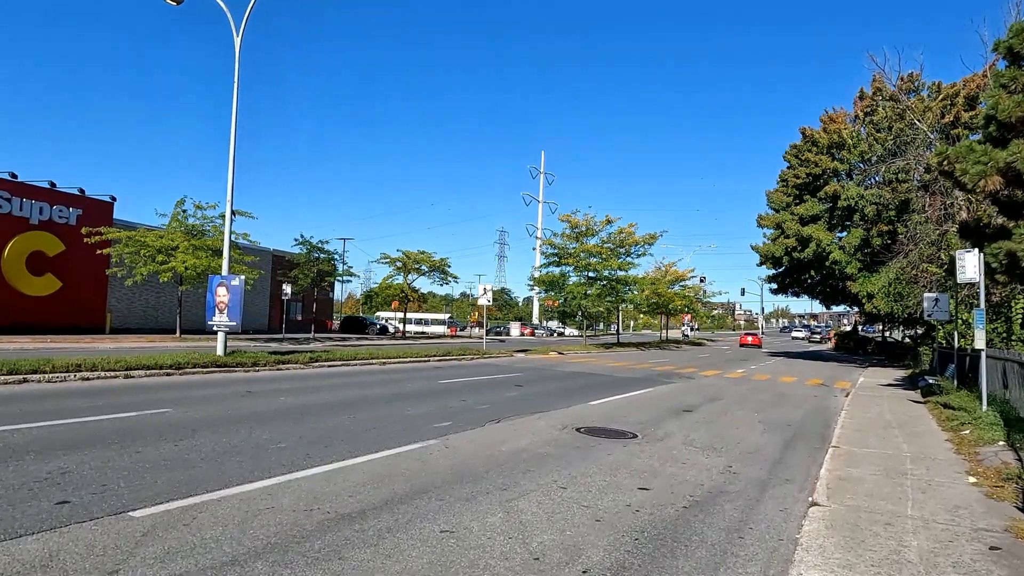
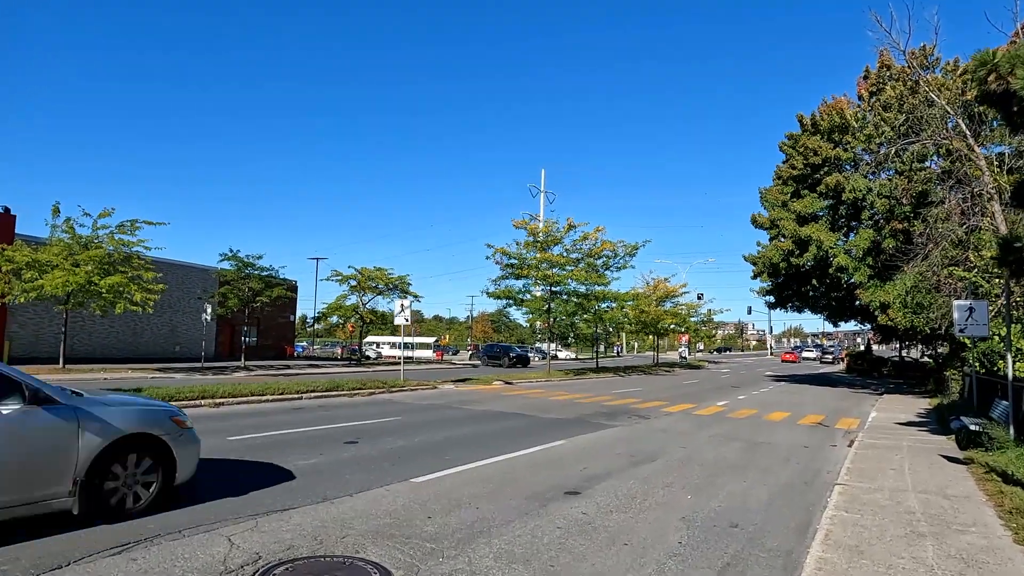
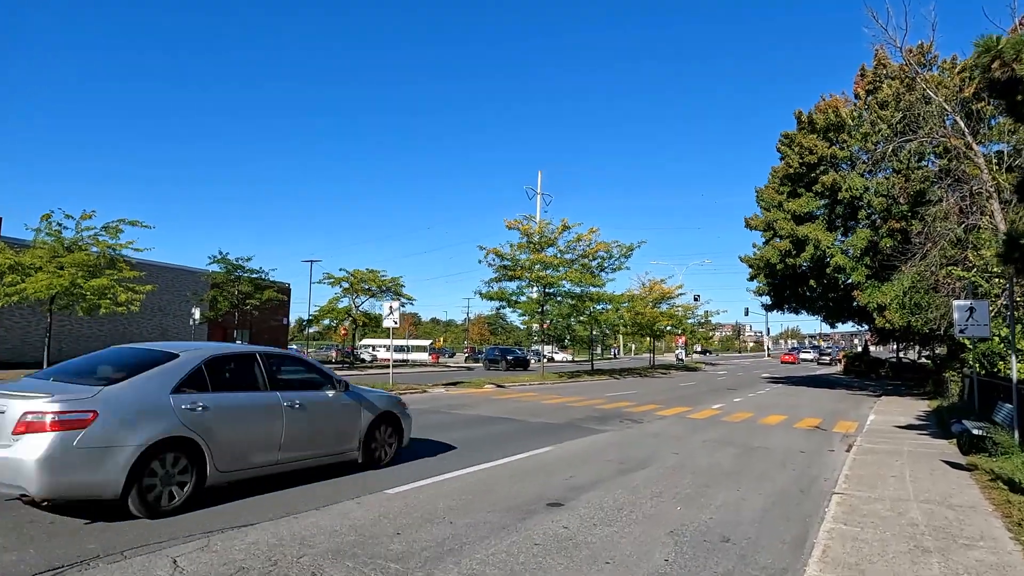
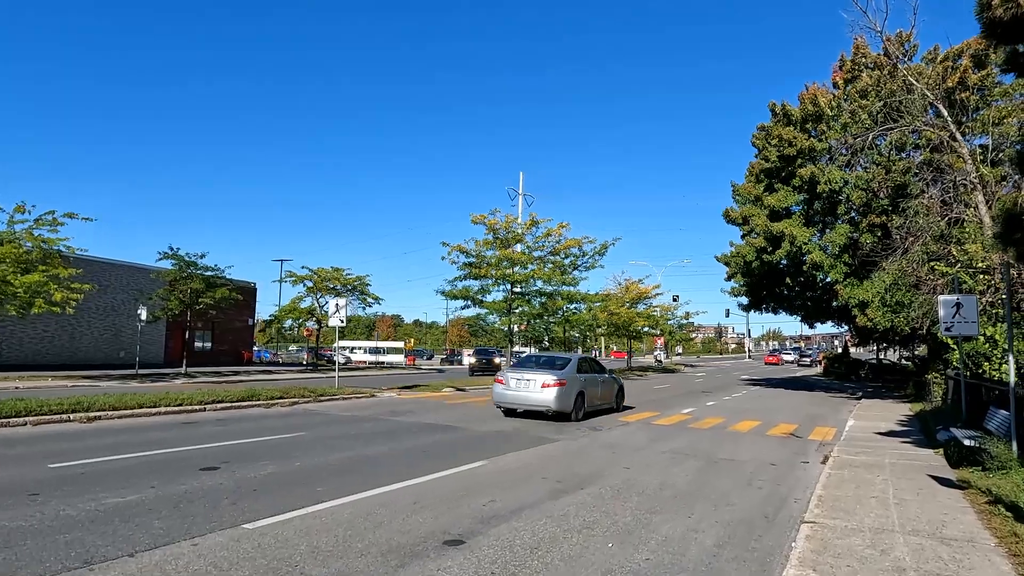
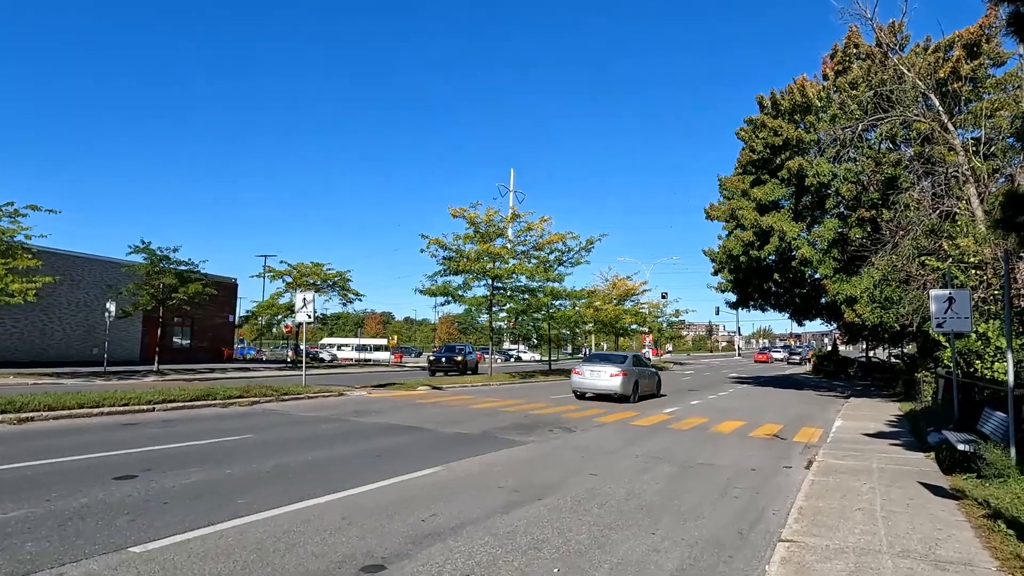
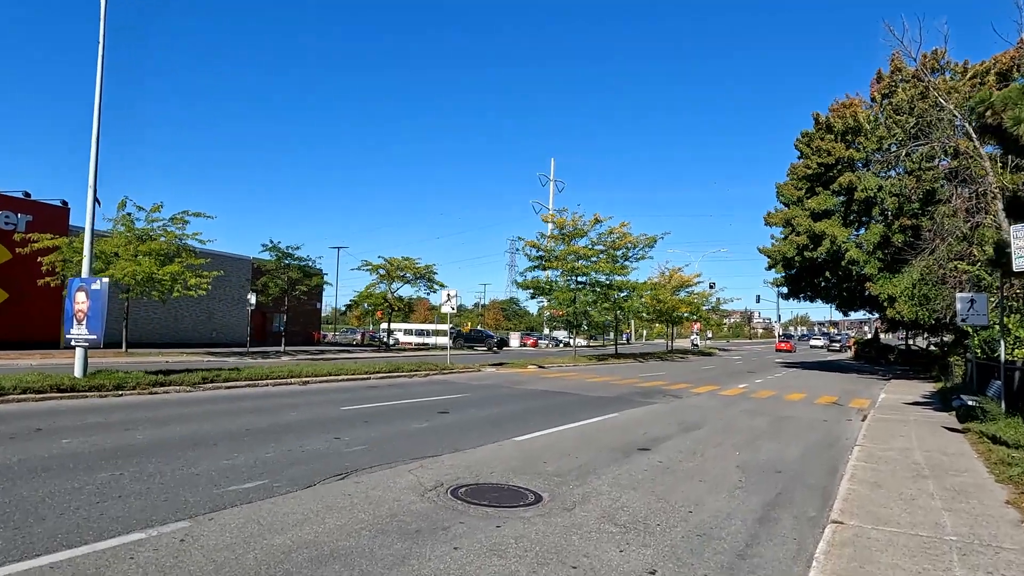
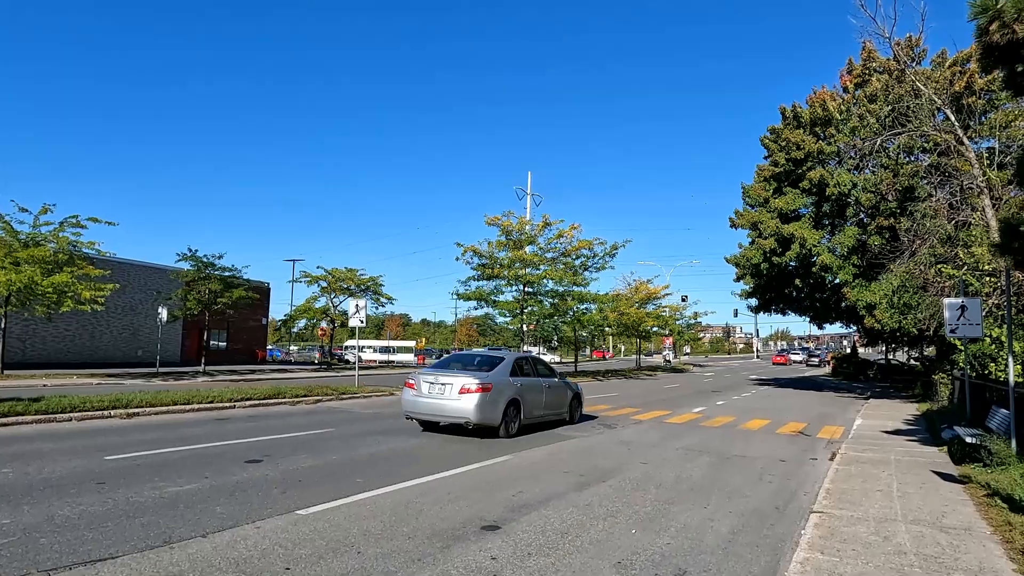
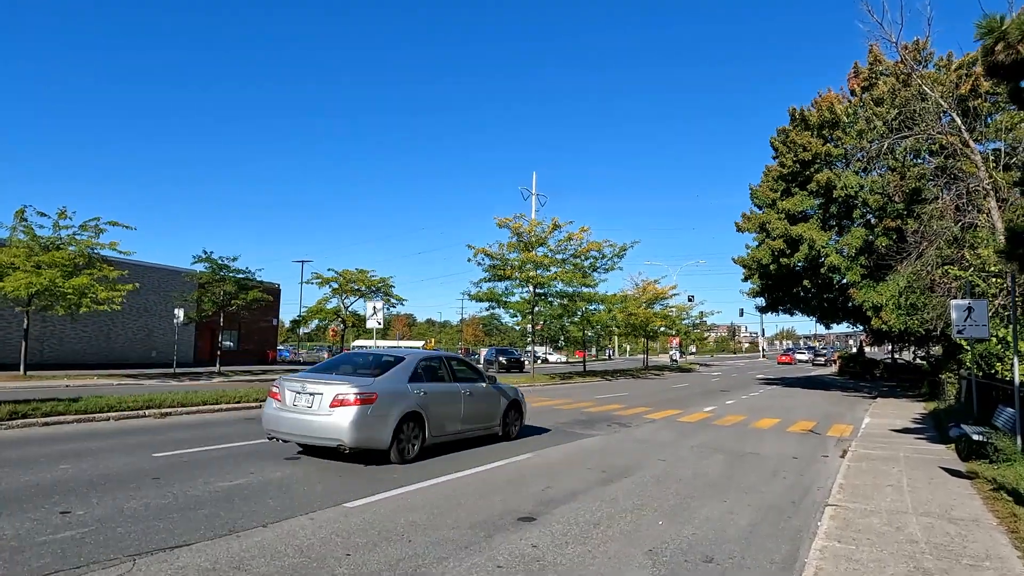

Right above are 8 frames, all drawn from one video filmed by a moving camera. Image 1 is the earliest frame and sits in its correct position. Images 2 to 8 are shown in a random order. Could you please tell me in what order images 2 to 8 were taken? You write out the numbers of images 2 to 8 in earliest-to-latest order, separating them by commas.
6, 2, 3, 8, 7, 4, 5
